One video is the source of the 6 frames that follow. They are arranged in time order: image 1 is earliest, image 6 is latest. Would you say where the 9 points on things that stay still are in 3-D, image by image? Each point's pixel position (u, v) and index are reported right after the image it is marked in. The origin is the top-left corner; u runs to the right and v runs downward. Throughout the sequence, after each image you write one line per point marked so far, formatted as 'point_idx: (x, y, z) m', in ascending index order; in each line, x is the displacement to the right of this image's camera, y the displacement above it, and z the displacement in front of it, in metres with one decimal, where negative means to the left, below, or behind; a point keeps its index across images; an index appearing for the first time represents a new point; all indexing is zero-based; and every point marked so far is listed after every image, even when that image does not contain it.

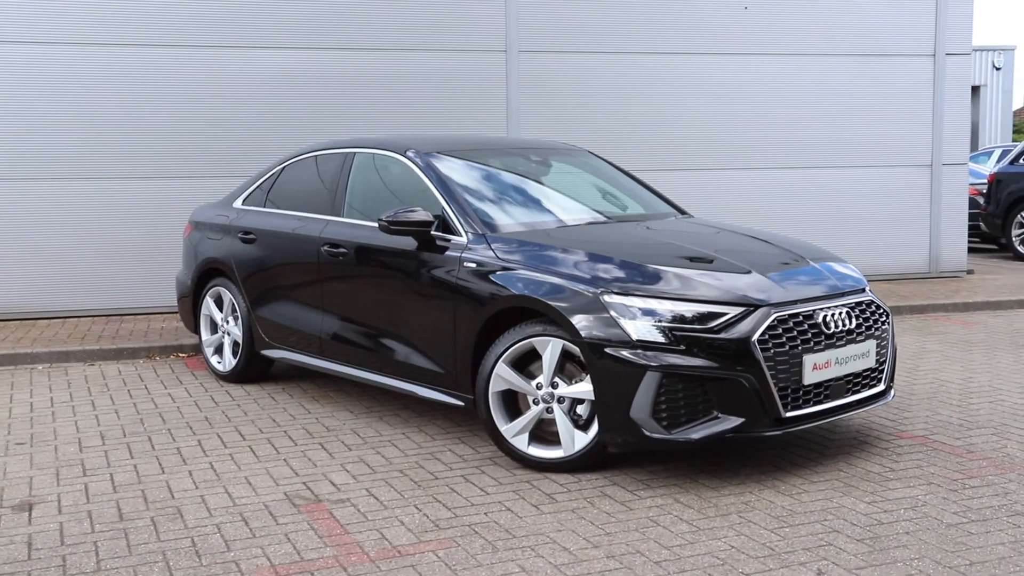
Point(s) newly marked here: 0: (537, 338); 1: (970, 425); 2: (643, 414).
0: (+0.1, -0.2, +5.0) m
1: (+2.5, -0.7, +5.9) m
2: (+0.6, -0.5, +4.7) m
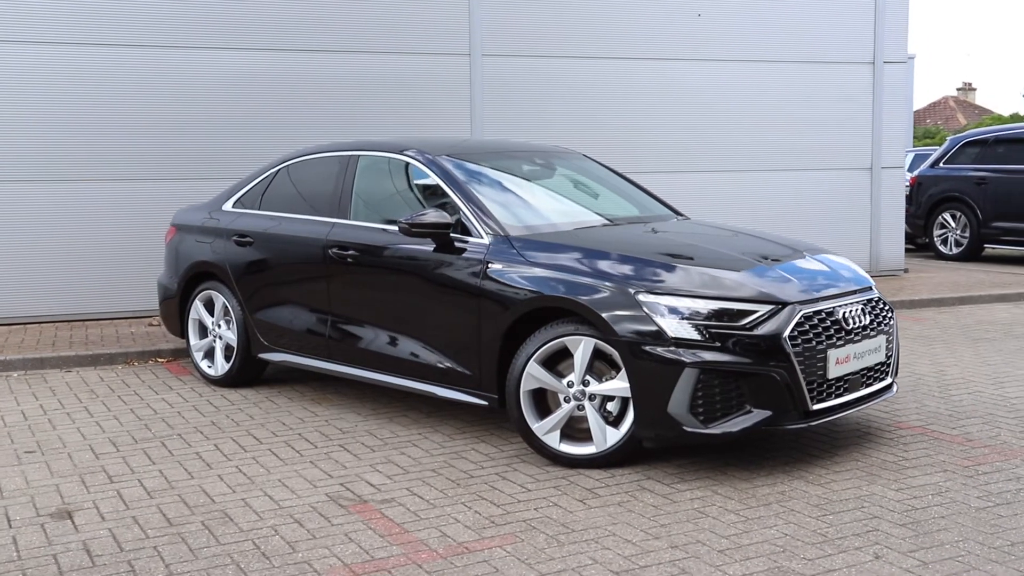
0: (+0.3, -0.2, +5.1) m
1: (+2.6, -0.7, +6.2) m
2: (+0.8, -0.5, +4.8) m
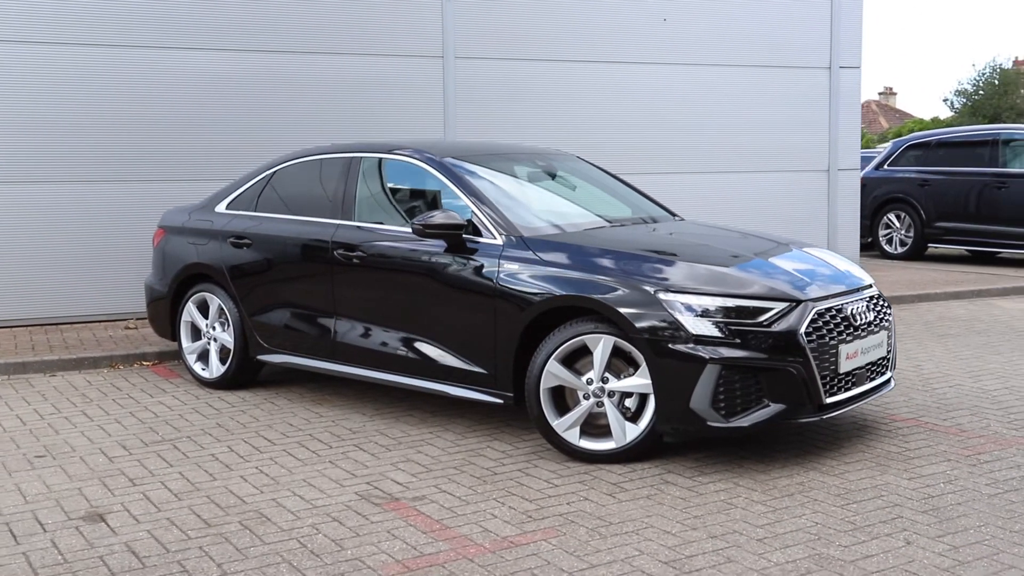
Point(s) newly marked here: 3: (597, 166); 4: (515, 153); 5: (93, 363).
0: (+0.4, -0.2, +5.2) m
1: (+2.6, -0.7, +6.5) m
2: (+0.9, -0.5, +5.0) m
3: (+0.6, +0.8, +7.3) m
4: (0.0, +0.9, +7.0) m
5: (-3.1, -0.6, +7.9) m
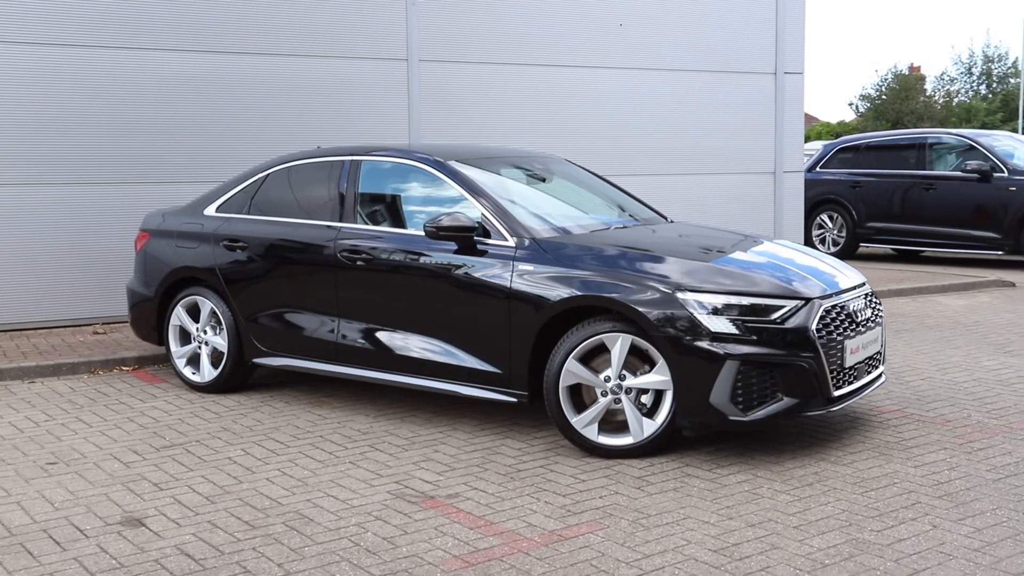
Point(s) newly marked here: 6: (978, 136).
0: (+0.5, -0.2, +5.3) m
1: (+2.6, -0.7, +6.8) m
2: (+1.0, -0.5, +5.1) m
3: (+0.5, +0.8, +7.5) m
4: (0.0, +0.9, +7.1) m
5: (-3.2, -0.6, +7.7) m
6: (+6.7, +2.2, +15.7) m
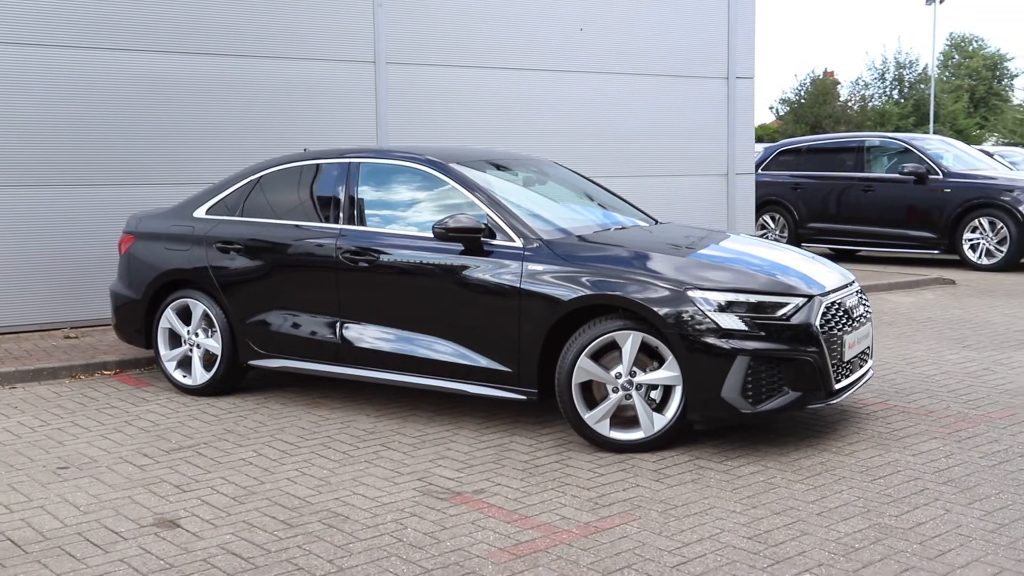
0: (+0.5, -0.2, +5.5) m
1: (+2.6, -0.7, +7.1) m
2: (+1.1, -0.5, +5.3) m
3: (+0.4, +0.8, +7.6) m
4: (-0.1, +0.9, +7.2) m
5: (-3.2, -0.6, +7.6) m
6: (+6.0, +2.2, +16.2) m
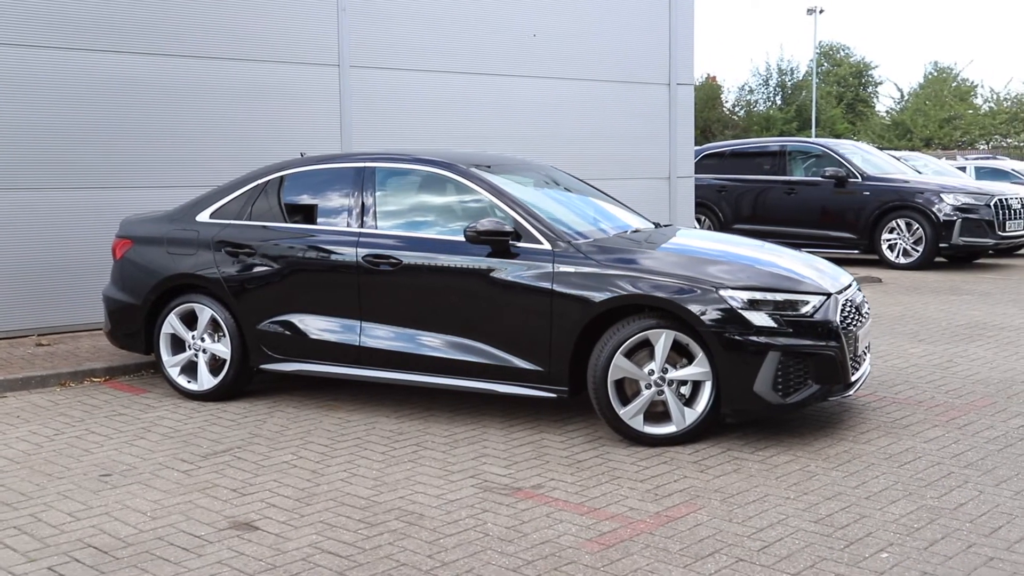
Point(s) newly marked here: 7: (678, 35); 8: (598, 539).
0: (+0.7, -0.2, +5.7) m
1: (+2.6, -0.7, +7.5) m
2: (+1.3, -0.5, +5.6) m
3: (+0.4, +0.8, +7.8) m
4: (-0.1, +0.9, +7.4) m
5: (-3.2, -0.6, +7.4) m
6: (+5.1, +2.3, +16.9) m
7: (+2.2, +3.3, +14.2) m
8: (+0.3, -1.0, +4.3) m
